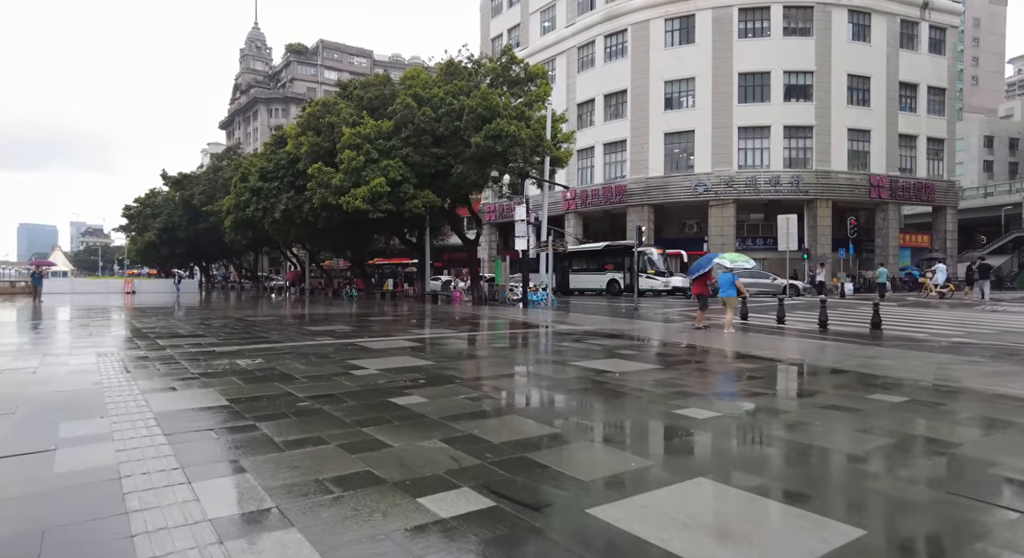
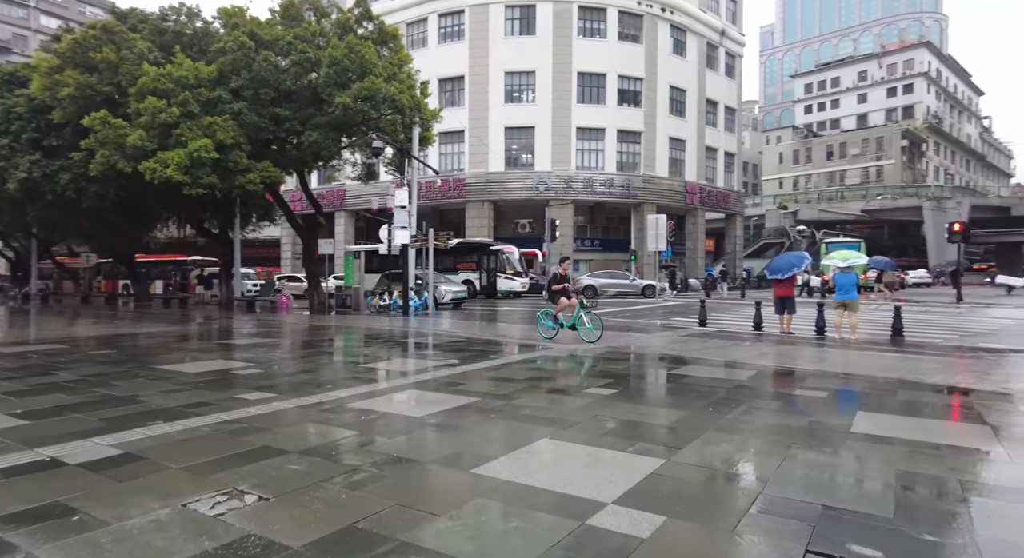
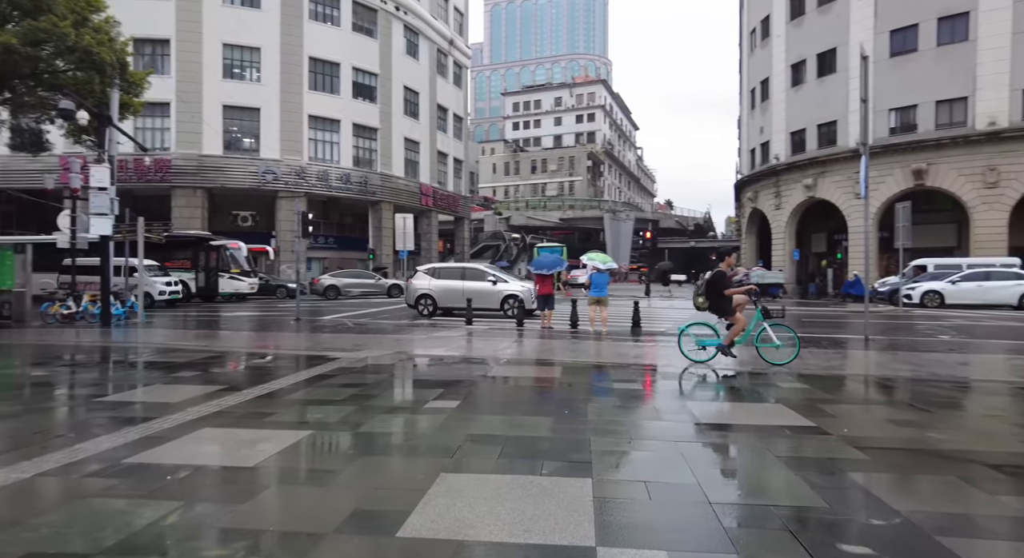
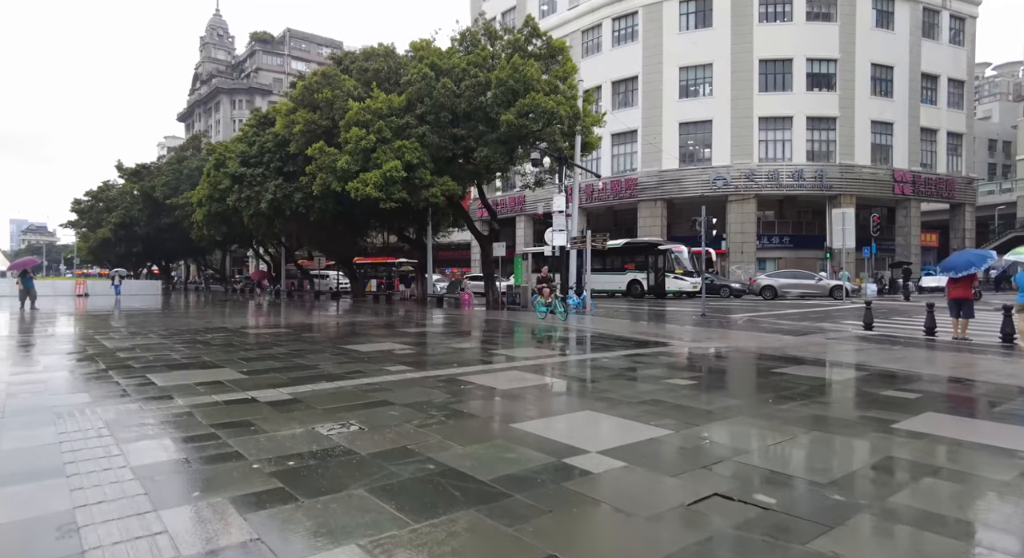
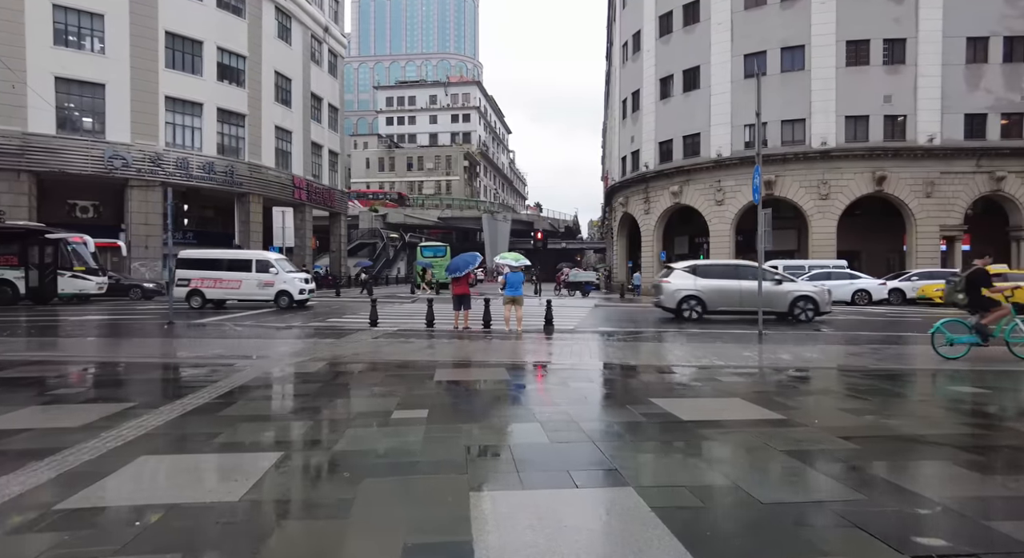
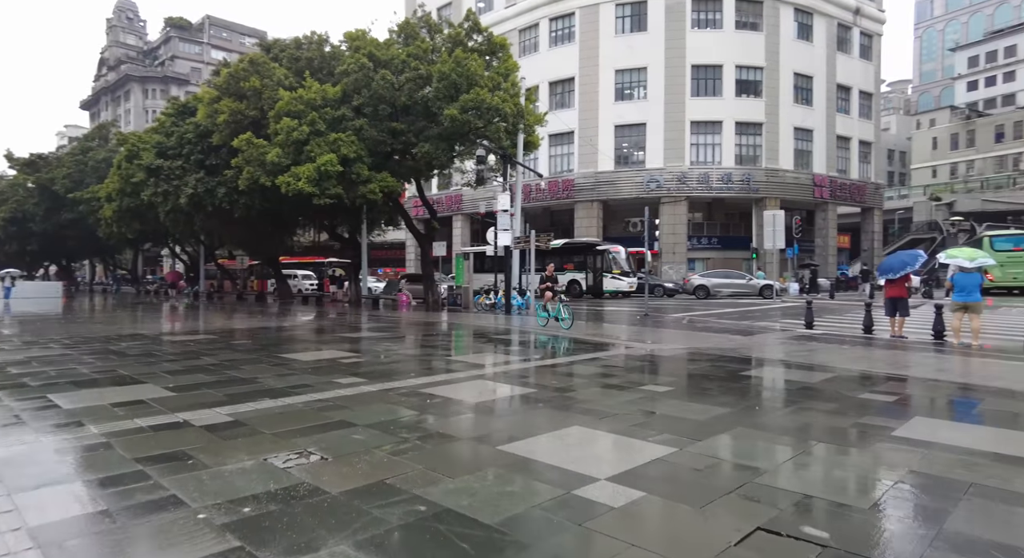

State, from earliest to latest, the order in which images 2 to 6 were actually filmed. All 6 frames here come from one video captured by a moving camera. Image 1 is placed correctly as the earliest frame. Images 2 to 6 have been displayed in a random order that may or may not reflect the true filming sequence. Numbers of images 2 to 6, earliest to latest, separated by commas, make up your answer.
4, 6, 2, 3, 5
